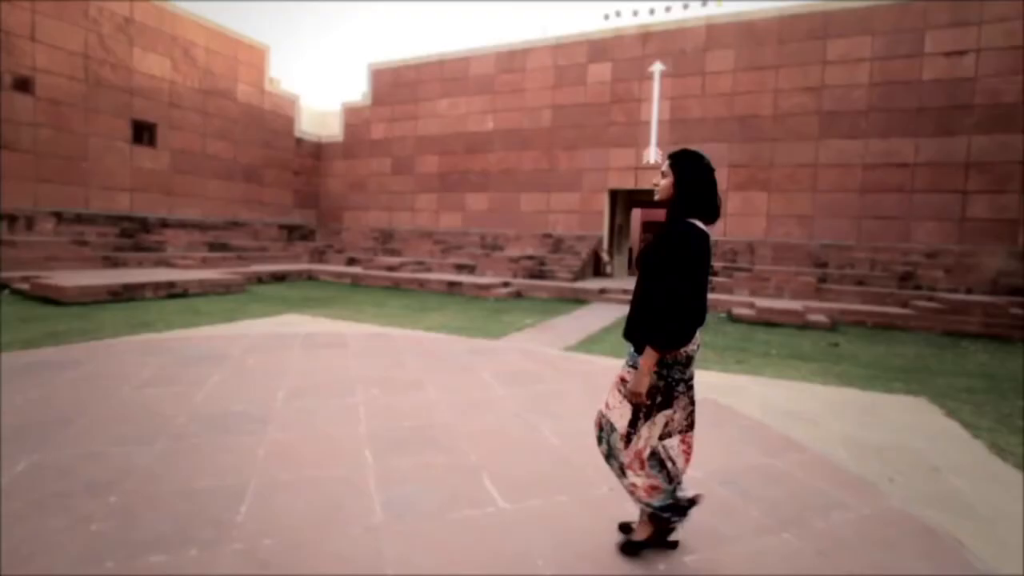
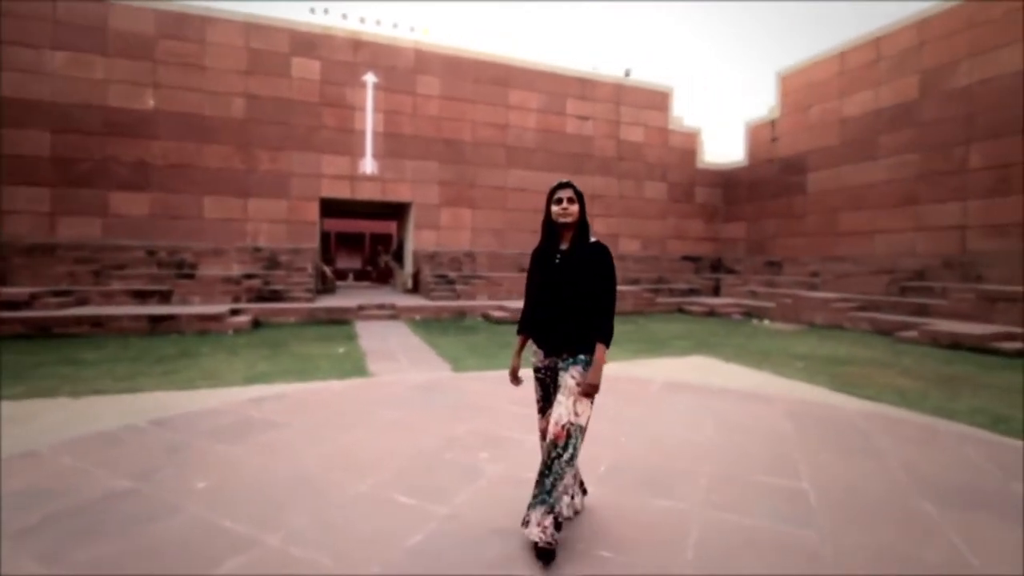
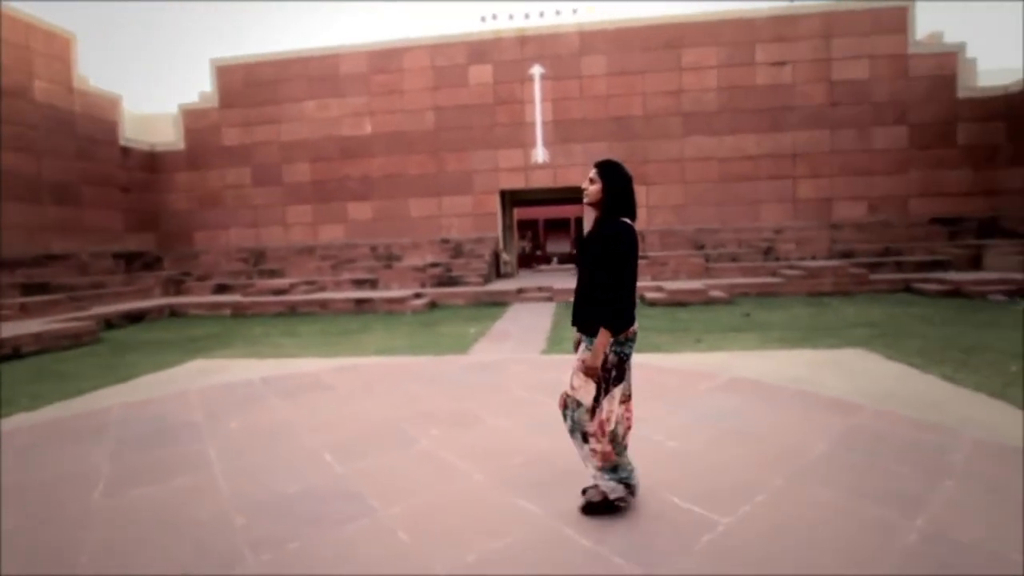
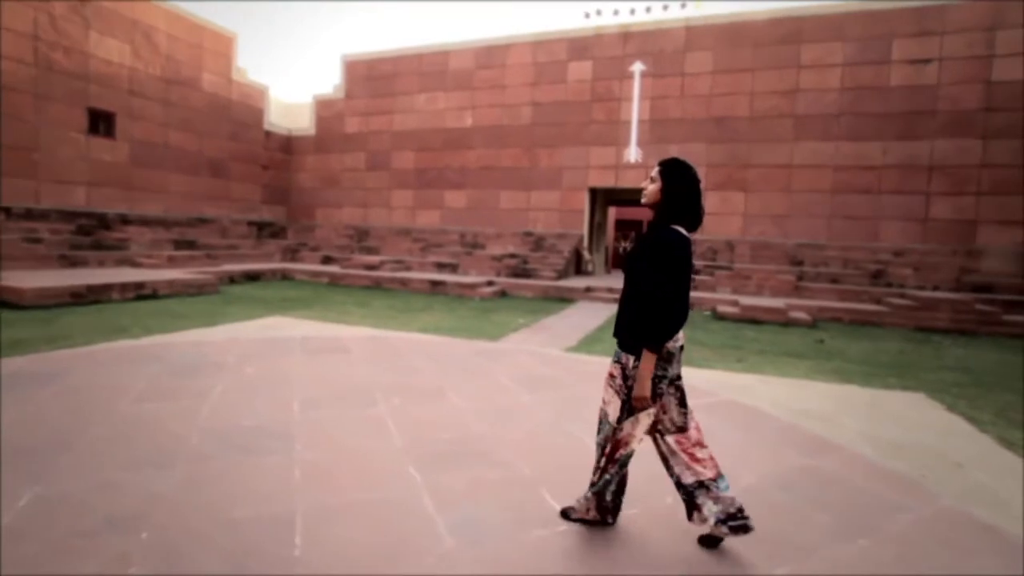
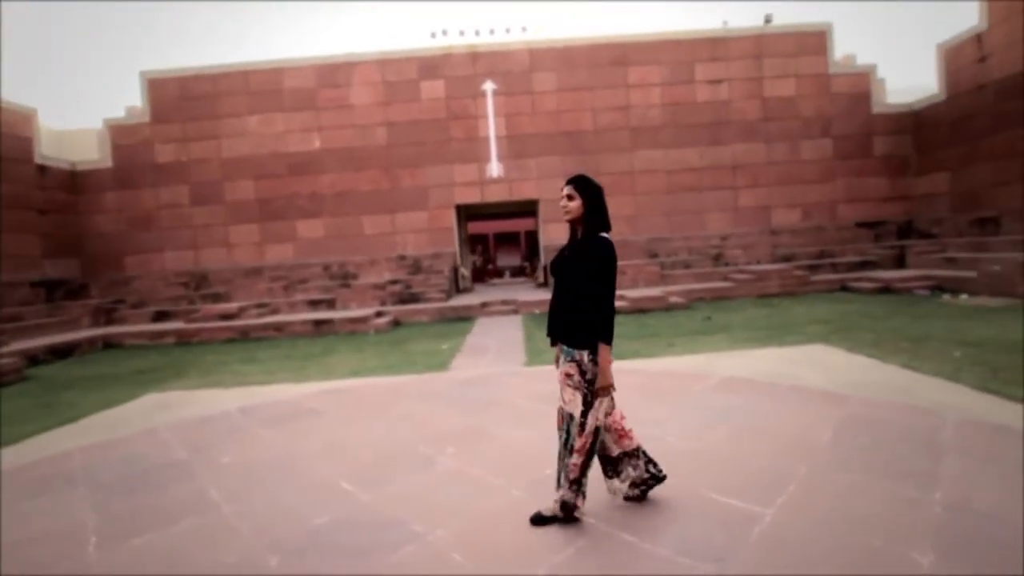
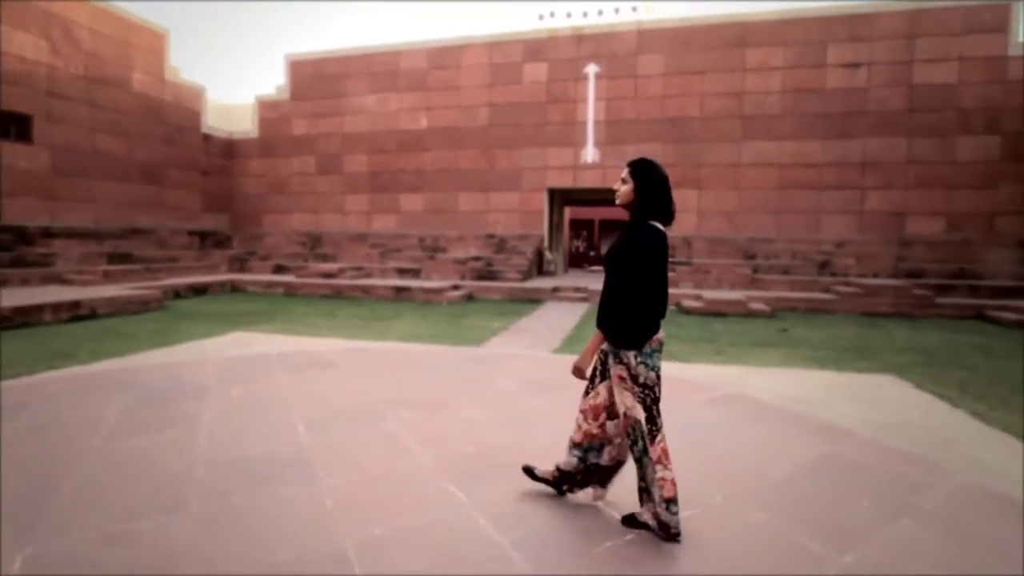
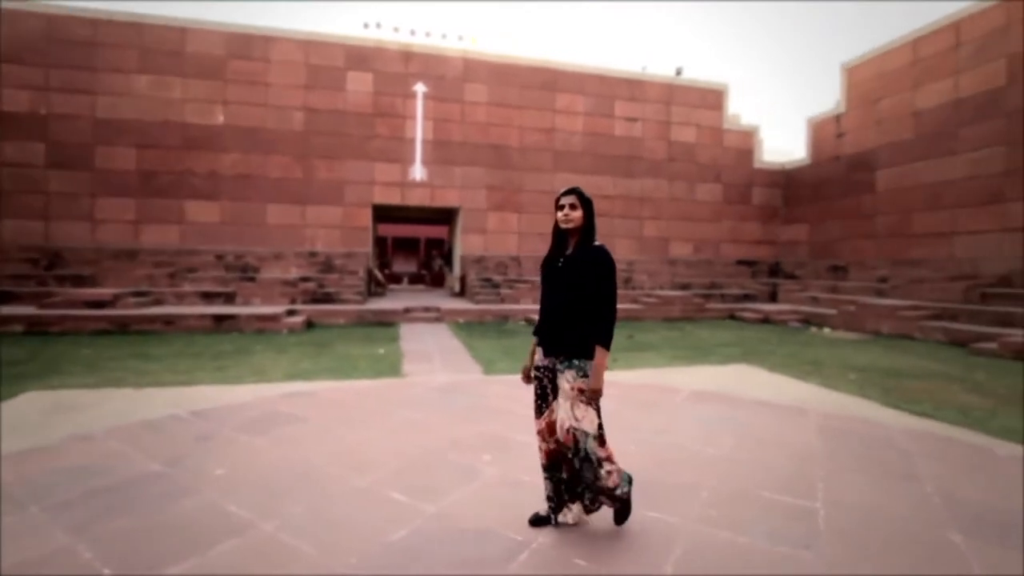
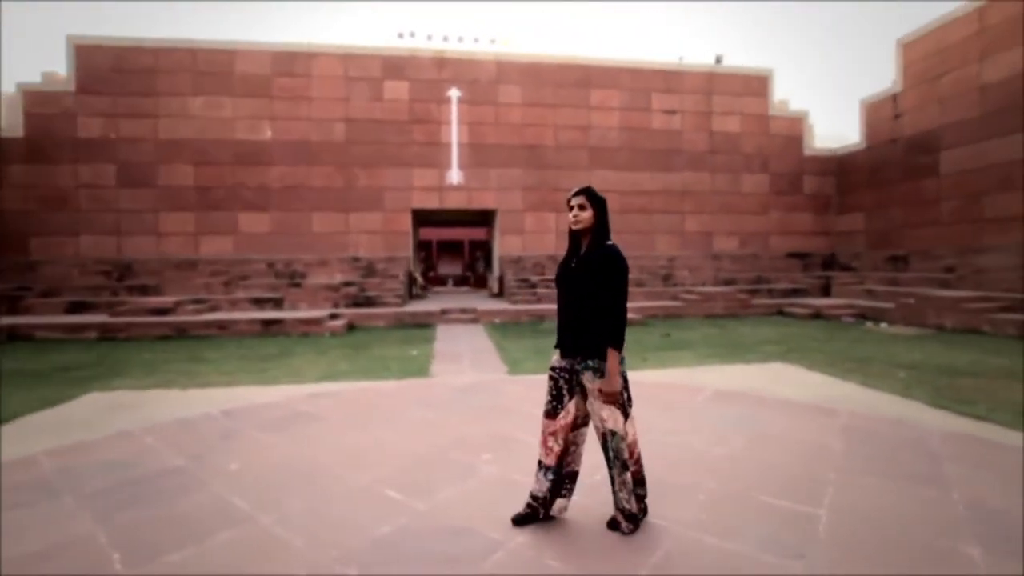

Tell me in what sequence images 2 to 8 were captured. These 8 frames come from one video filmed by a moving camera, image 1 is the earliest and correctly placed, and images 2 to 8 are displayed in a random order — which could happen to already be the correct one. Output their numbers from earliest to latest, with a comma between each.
4, 6, 3, 5, 8, 7, 2
